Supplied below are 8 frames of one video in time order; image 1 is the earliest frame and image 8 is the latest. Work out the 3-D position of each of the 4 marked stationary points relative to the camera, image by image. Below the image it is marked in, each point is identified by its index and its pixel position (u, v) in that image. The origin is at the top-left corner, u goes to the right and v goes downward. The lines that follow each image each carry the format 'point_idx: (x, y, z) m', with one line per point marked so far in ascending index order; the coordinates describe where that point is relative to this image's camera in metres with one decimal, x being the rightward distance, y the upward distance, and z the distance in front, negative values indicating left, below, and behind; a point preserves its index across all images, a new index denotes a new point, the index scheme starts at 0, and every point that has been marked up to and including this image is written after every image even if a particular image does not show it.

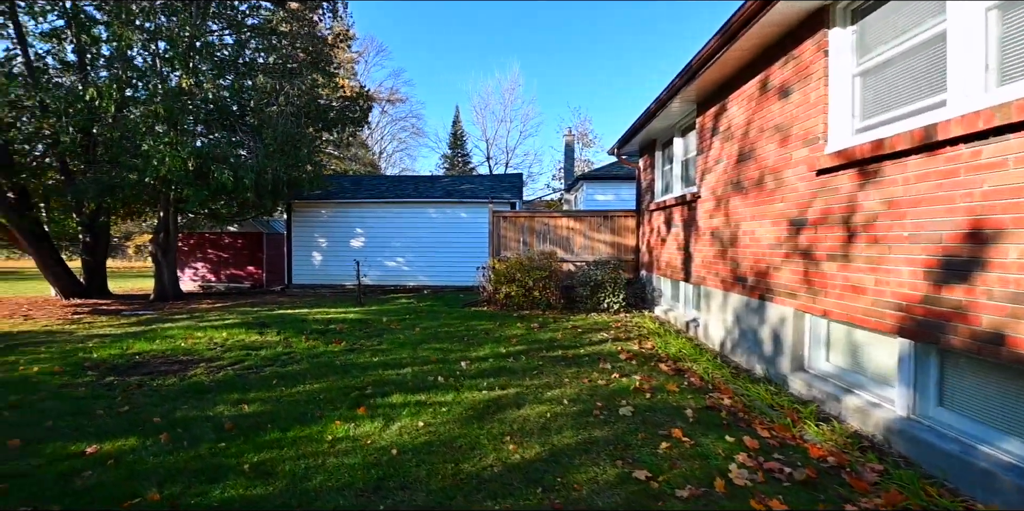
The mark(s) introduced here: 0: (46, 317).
0: (-10.1, -1.3, +9.2) m
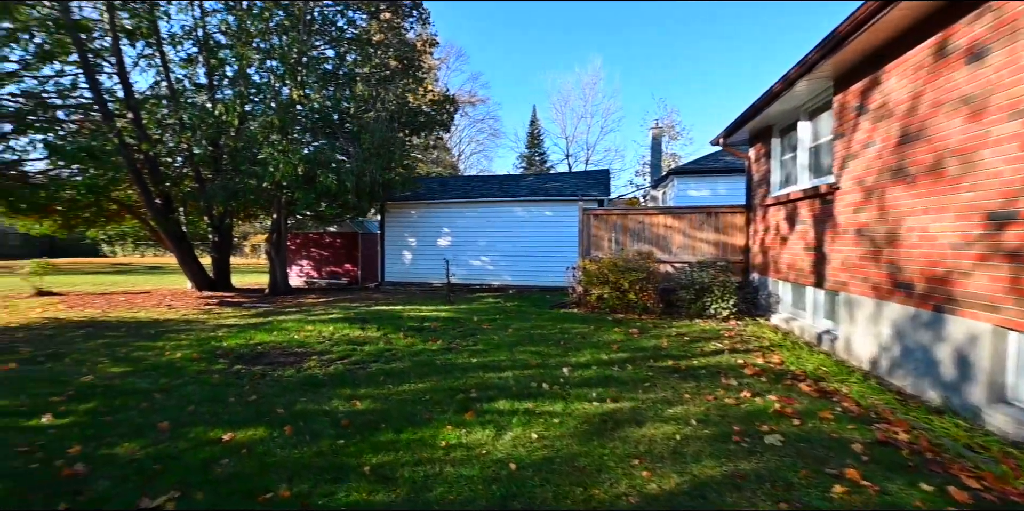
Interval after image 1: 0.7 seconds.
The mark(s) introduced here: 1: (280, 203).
0: (-8.1, -1.3, +10.5) m
1: (-6.5, +1.4, +11.8) m
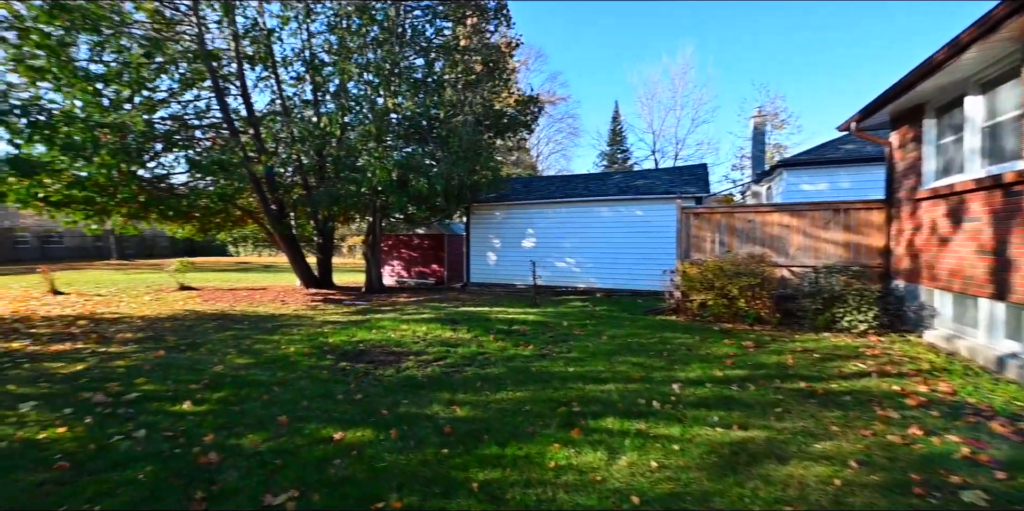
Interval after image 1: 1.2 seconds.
0: (-5.8, -1.3, +11.4) m
1: (-4.0, +1.4, +12.4) m
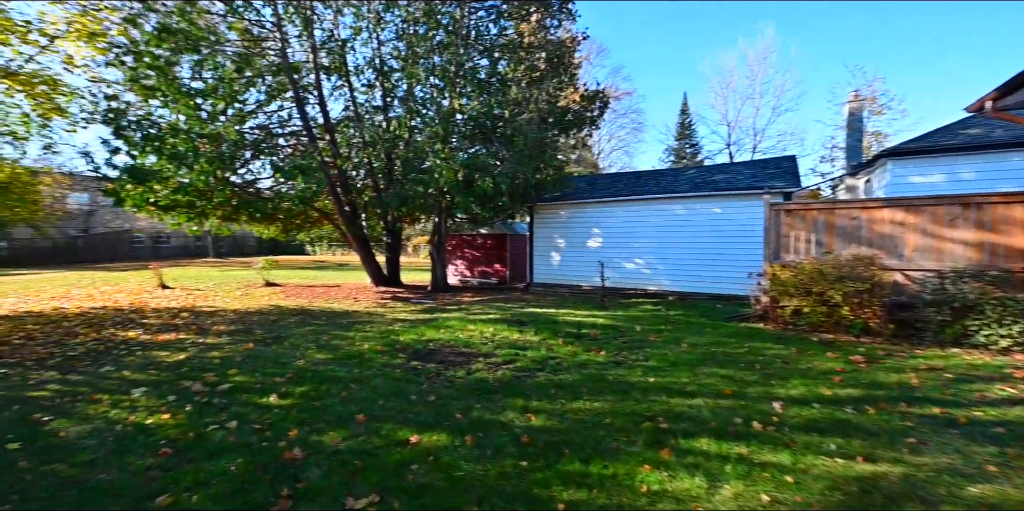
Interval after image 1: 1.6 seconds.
0: (-4.1, -1.3, +11.9) m
1: (-2.1, +1.4, +12.6) m
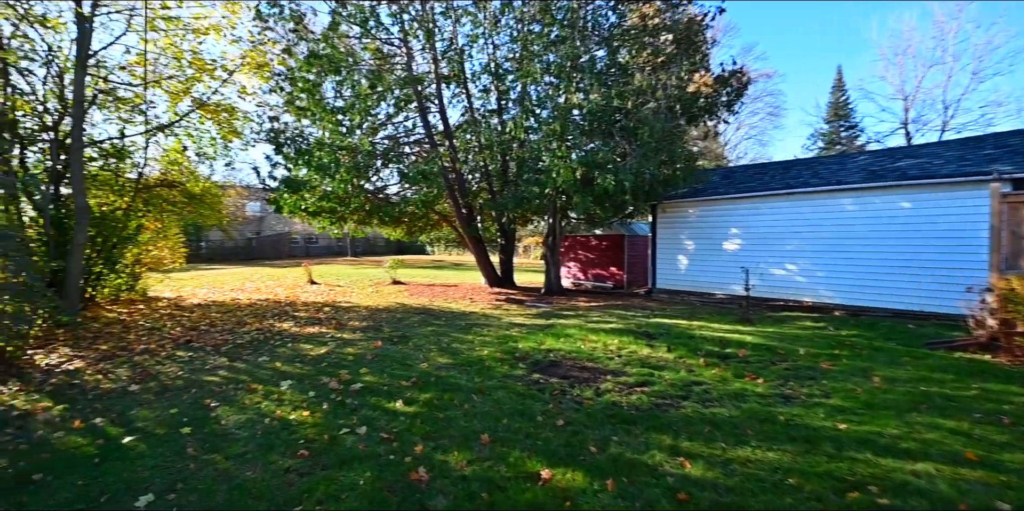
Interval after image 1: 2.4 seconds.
0: (-0.8, -1.3, +12.0) m
1: (+1.3, +1.4, +12.2) m
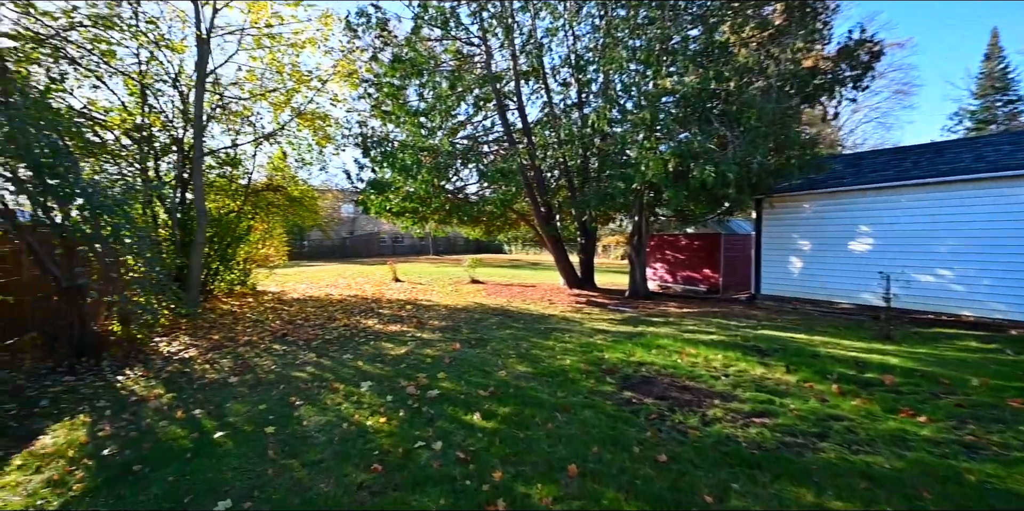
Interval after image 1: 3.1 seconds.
0: (+1.3, -1.3, +11.4) m
1: (+3.5, +1.4, +11.3) m
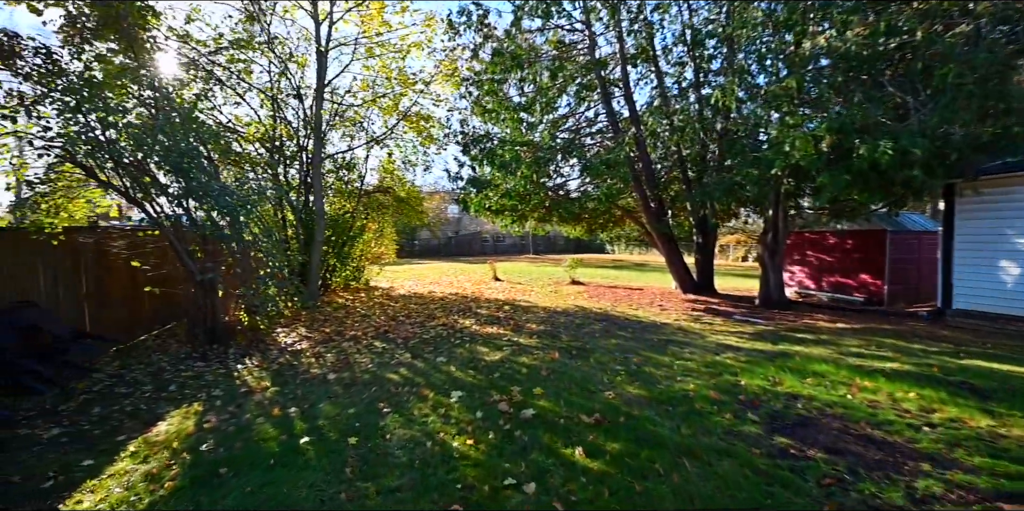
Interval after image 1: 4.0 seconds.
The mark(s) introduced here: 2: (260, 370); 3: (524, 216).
0: (+3.9, -1.3, +10.1) m
1: (+5.9, +1.3, +9.4) m
2: (-3.6, -1.6, +6.0) m
3: (+0.4, +1.4, +14.3) m
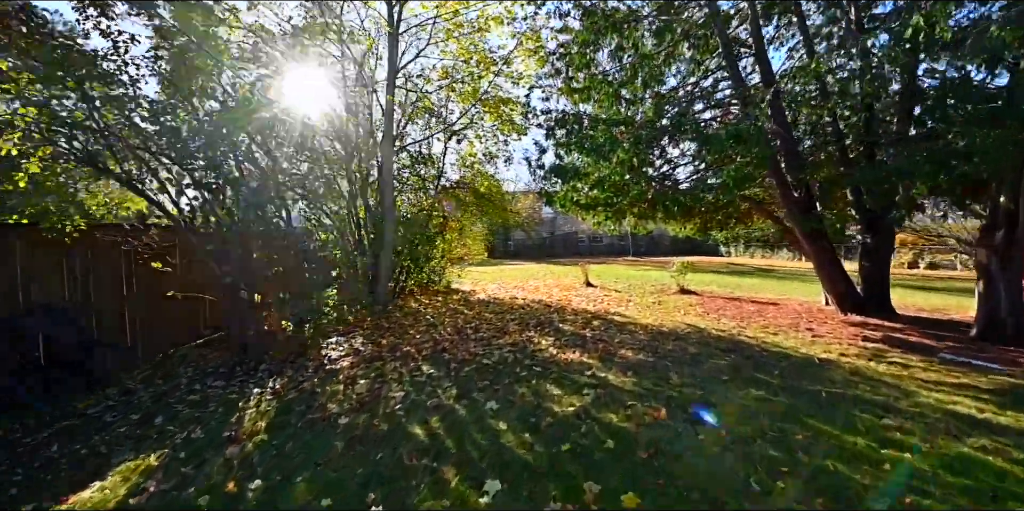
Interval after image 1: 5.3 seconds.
0: (+5.5, -1.4, +7.1) m
1: (+7.3, +1.2, +6.0) m
2: (-2.7, -1.6, +4.8) m
3: (+3.1, +1.3, +12.0) m
